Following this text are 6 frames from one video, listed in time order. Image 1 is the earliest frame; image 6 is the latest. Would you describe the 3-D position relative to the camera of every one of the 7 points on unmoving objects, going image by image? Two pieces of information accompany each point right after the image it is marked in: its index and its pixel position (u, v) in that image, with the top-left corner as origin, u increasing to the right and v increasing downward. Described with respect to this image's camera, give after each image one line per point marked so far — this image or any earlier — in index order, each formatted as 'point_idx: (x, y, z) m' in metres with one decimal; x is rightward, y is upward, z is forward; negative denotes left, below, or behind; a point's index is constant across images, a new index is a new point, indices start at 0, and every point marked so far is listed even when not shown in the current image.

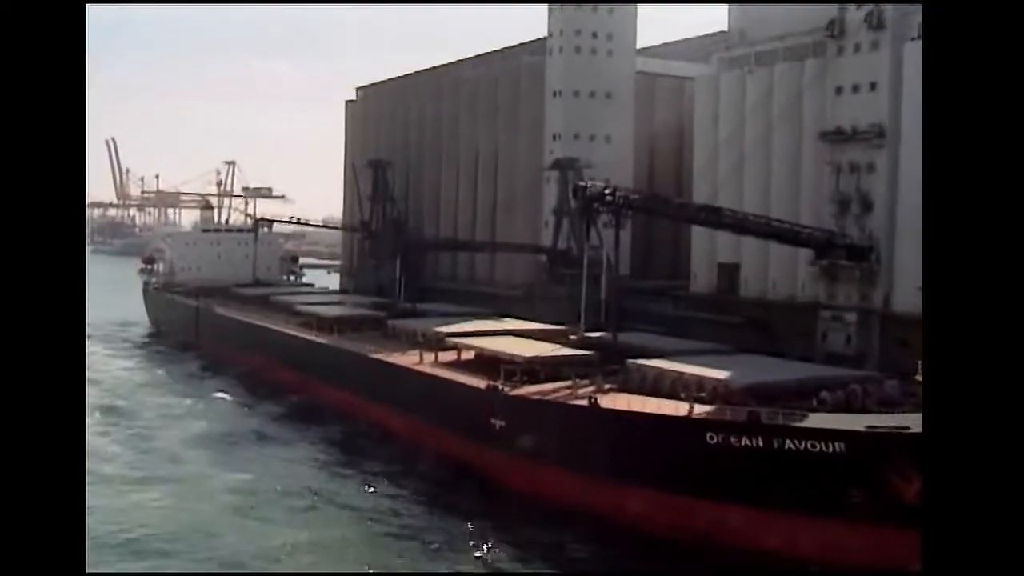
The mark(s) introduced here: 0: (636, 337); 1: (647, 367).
0: (+1.3, -0.5, +9.6) m
1: (+1.2, -0.7, +8.5) m
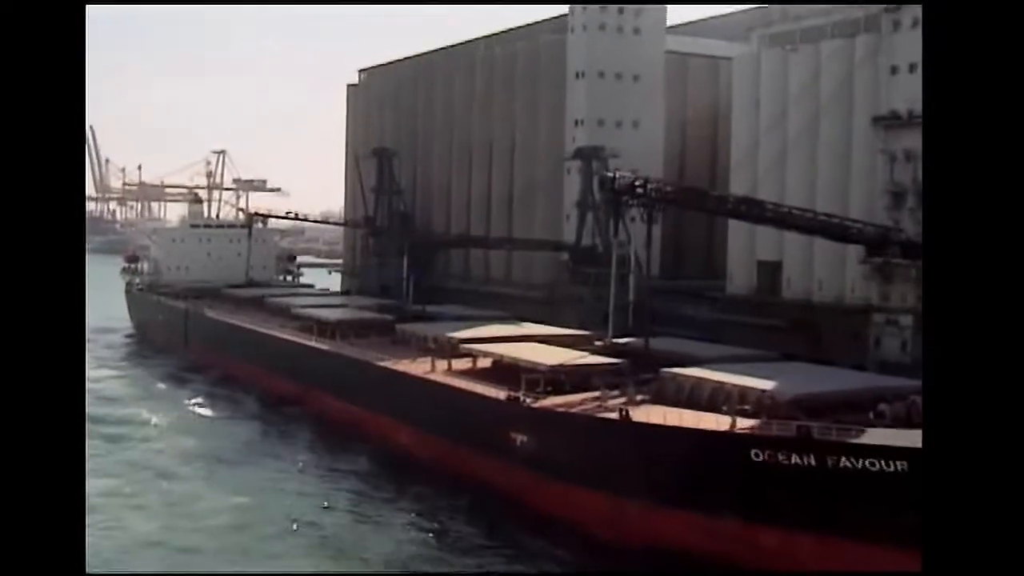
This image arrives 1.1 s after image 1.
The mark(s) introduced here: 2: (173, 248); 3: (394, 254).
0: (+1.4, -0.5, +8.8) m
1: (+1.3, -0.7, +7.7) m
2: (-5.1, +0.6, +14.9) m
3: (-1.5, +0.5, +14.0) m
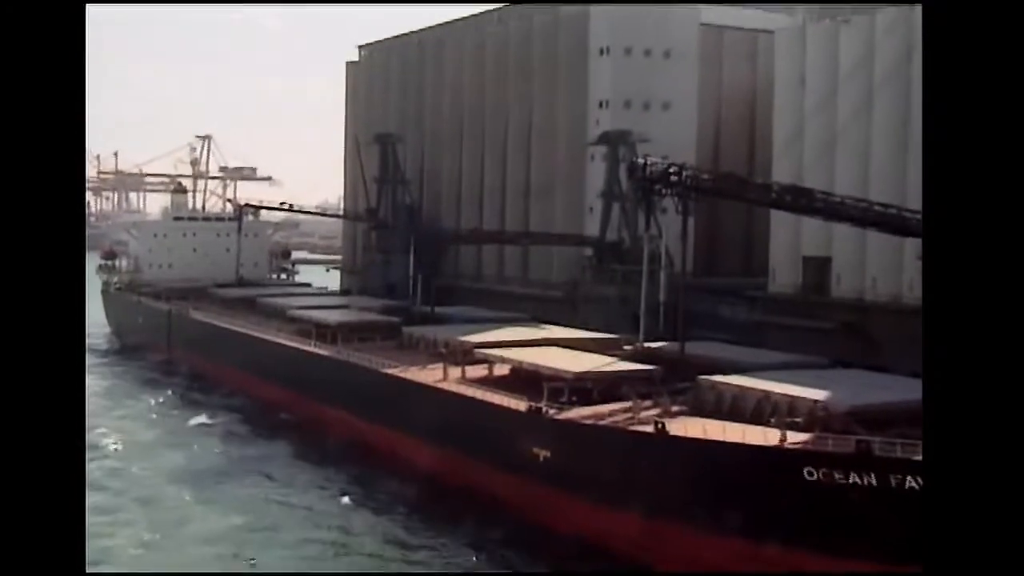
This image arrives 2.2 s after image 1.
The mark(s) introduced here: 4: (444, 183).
0: (+1.5, -0.5, +8.0) m
1: (+1.5, -0.7, +6.9) m
2: (-5.0, +0.6, +14.1) m
3: (-1.4, +0.5, +13.2) m
4: (-0.9, +1.6, +14.1) m
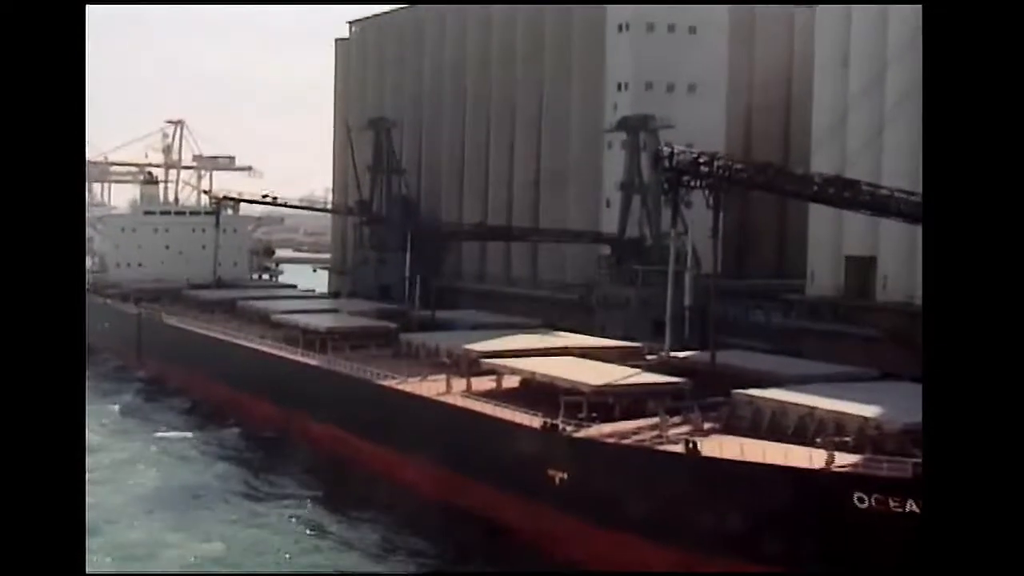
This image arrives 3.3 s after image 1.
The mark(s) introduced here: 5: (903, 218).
0: (+1.6, -0.5, +7.2) m
1: (+1.5, -0.7, +6.1) m
2: (-5.0, +0.6, +13.3) m
3: (-1.4, +0.5, +12.5) m
4: (-0.9, +1.5, +13.4) m
5: (+2.4, +0.4, +6.2) m
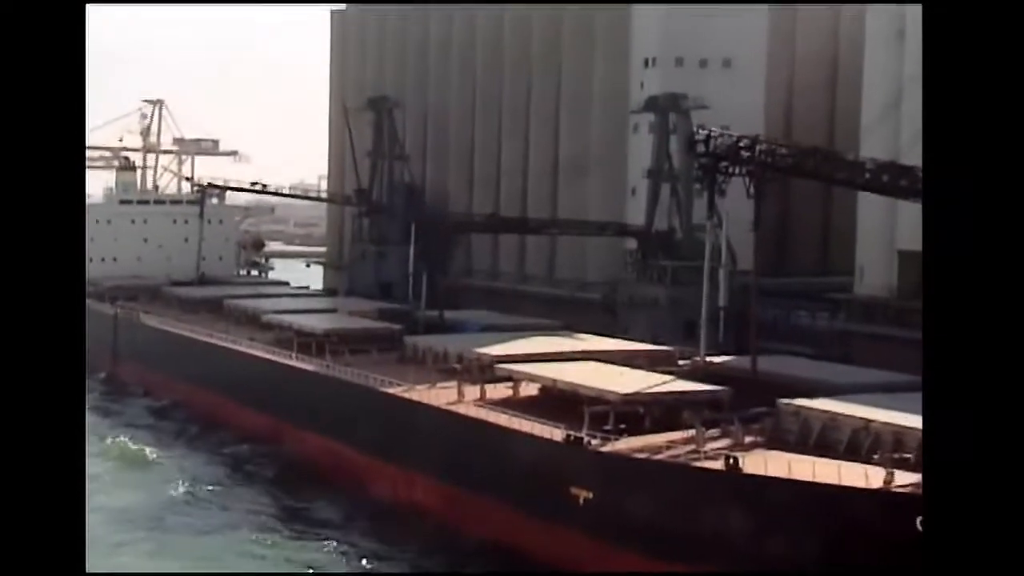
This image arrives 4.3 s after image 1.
0: (+1.7, -0.5, +6.6) m
1: (+1.6, -0.7, +5.5) m
2: (-4.9, +0.6, +12.6) m
3: (-1.4, +0.5, +11.8) m
4: (-0.8, +1.5, +12.7) m
5: (+2.5, +0.5, +5.5) m
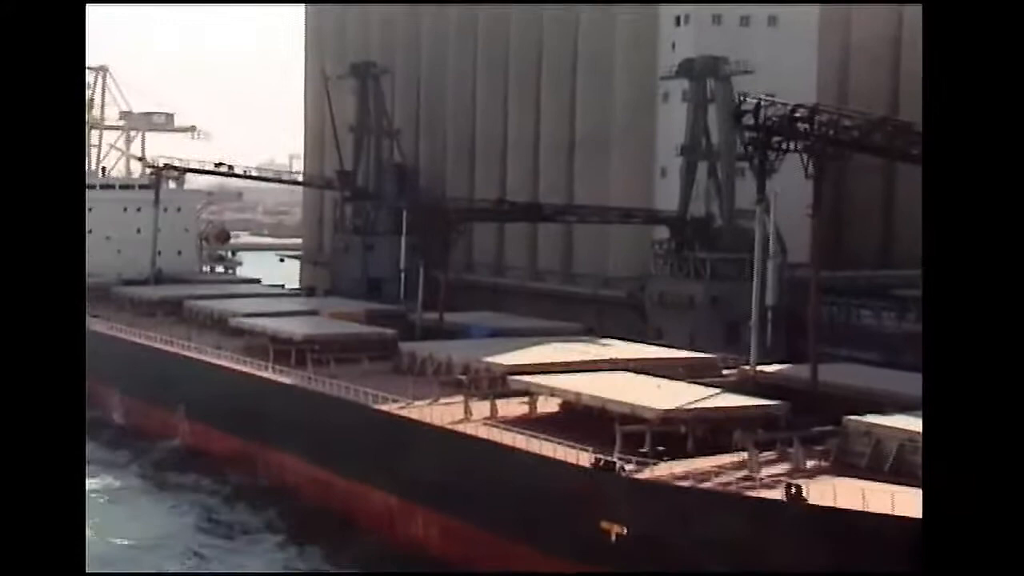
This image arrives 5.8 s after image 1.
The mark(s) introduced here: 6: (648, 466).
0: (+1.7, -0.5, +5.7) m
1: (+1.7, -0.6, +4.6) m
2: (-5.0, +0.6, +11.6) m
3: (-1.4, +0.5, +10.9) m
4: (-0.9, +1.5, +11.8) m
5: (+2.6, +0.5, +4.6) m
6: (+0.6, -0.8, +4.7) m
